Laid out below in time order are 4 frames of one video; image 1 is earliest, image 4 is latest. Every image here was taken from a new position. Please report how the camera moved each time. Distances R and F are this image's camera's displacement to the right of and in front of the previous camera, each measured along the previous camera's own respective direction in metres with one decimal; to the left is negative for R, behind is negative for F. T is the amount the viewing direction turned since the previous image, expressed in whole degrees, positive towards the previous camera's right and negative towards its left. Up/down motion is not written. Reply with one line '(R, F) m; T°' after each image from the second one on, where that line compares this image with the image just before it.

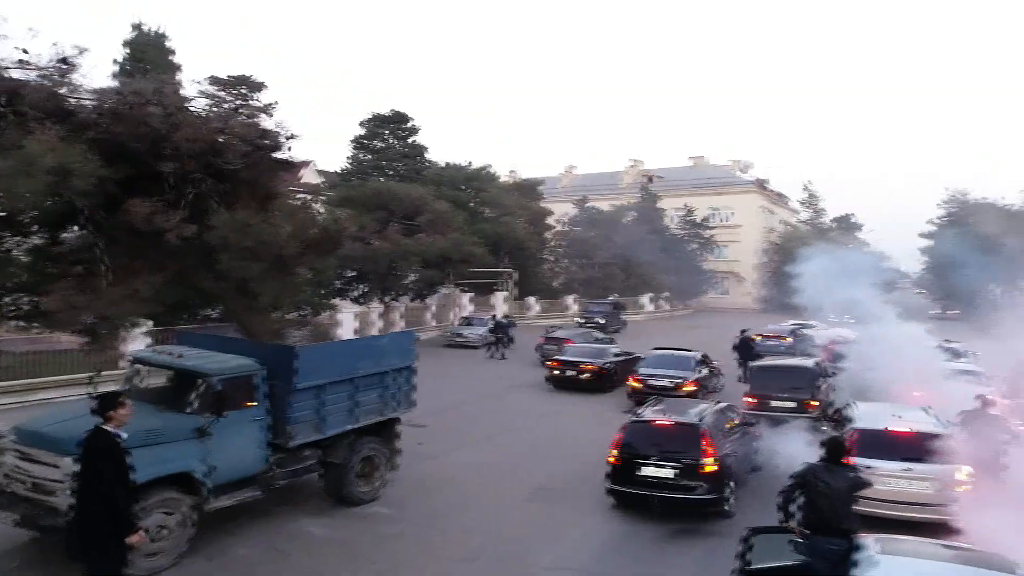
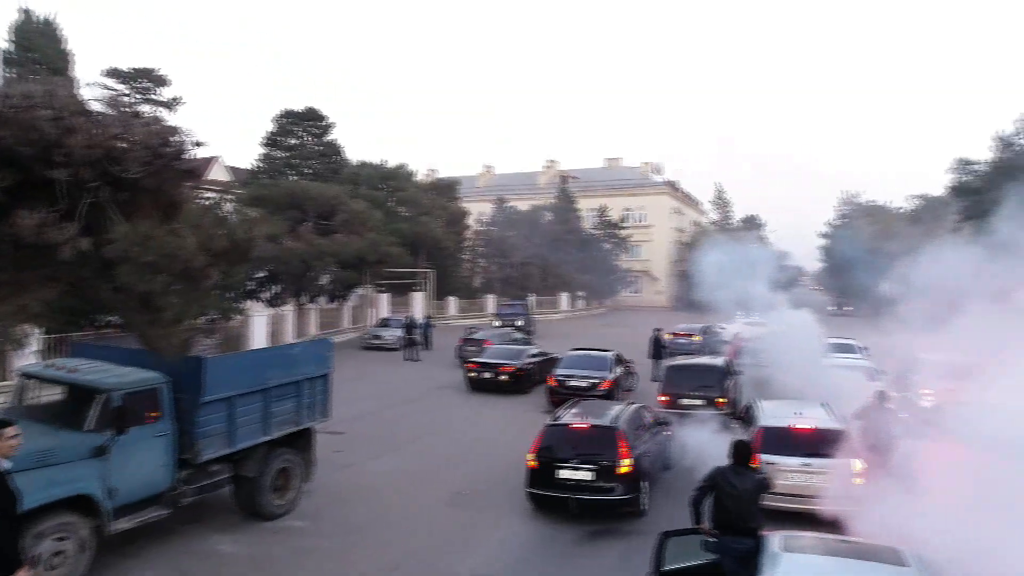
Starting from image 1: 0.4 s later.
(0.0, 0.0) m; +6°
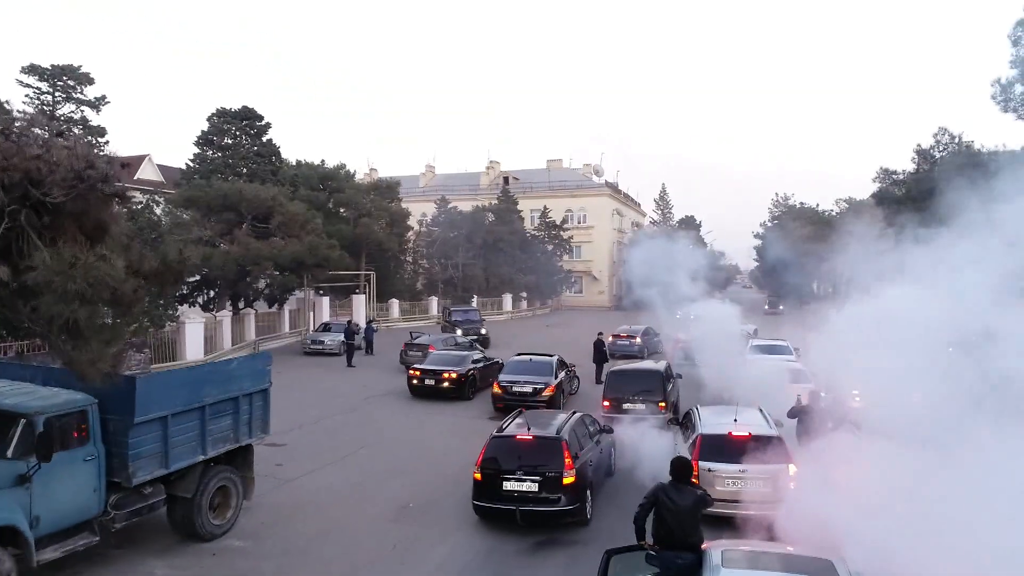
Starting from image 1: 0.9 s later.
(0.0, 0.0) m; +5°
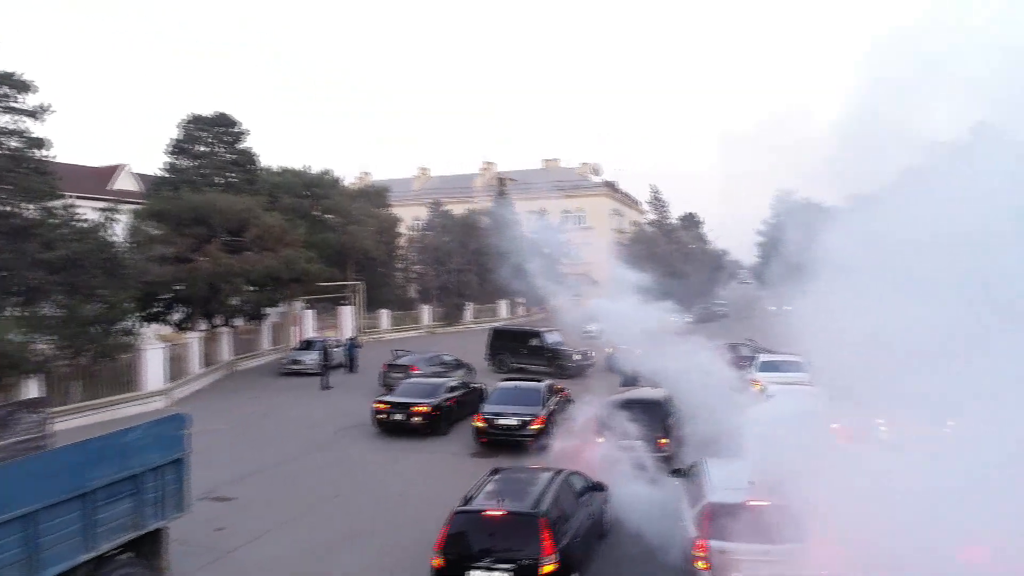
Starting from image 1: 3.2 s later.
(+0.4, +1.5) m; 0°
